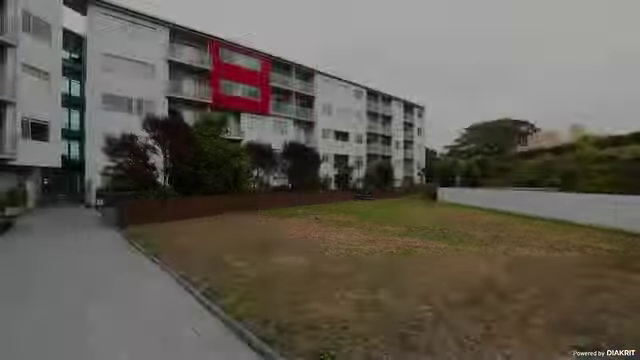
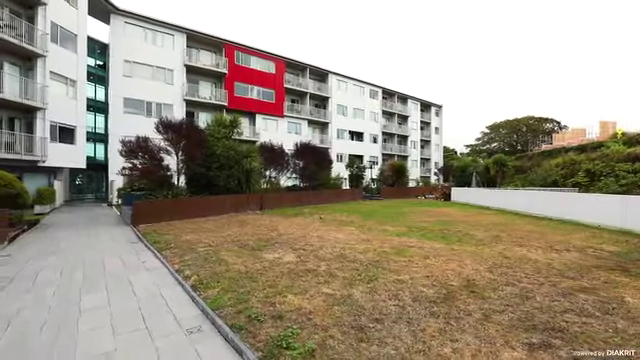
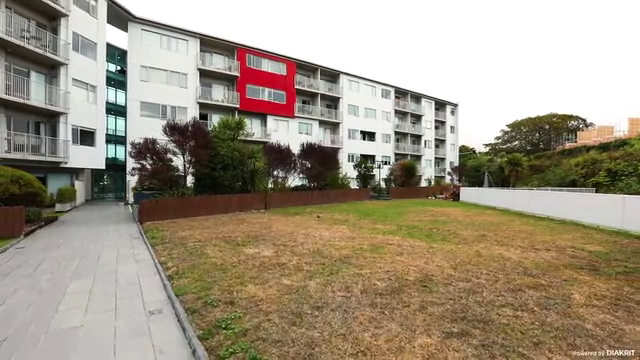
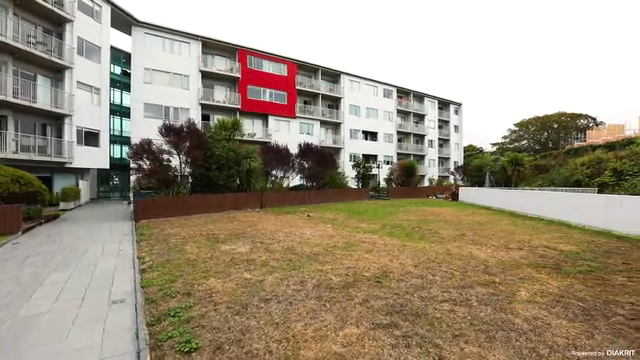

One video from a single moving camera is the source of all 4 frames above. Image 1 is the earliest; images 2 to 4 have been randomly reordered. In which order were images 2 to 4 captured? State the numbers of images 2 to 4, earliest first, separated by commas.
2, 3, 4
